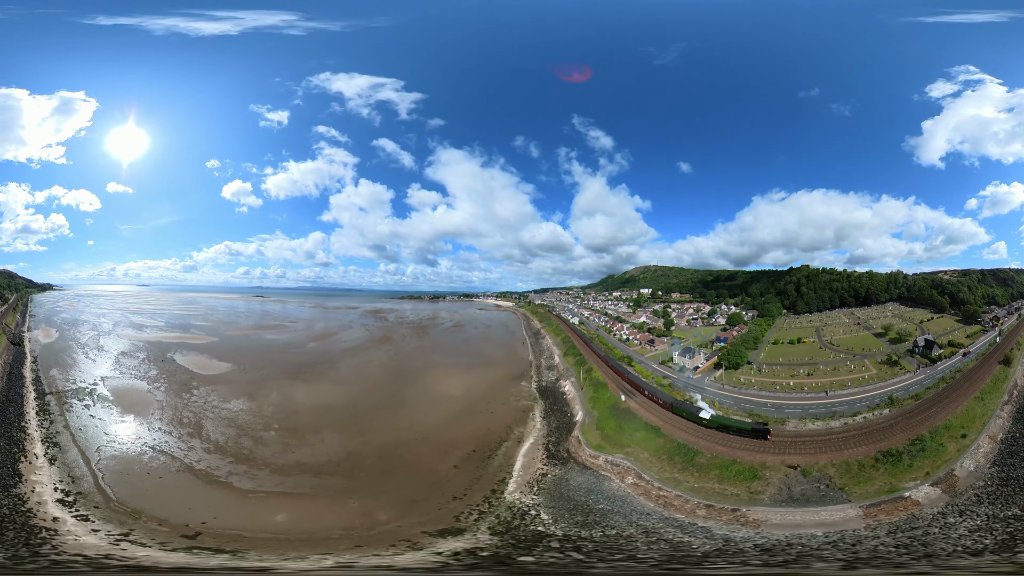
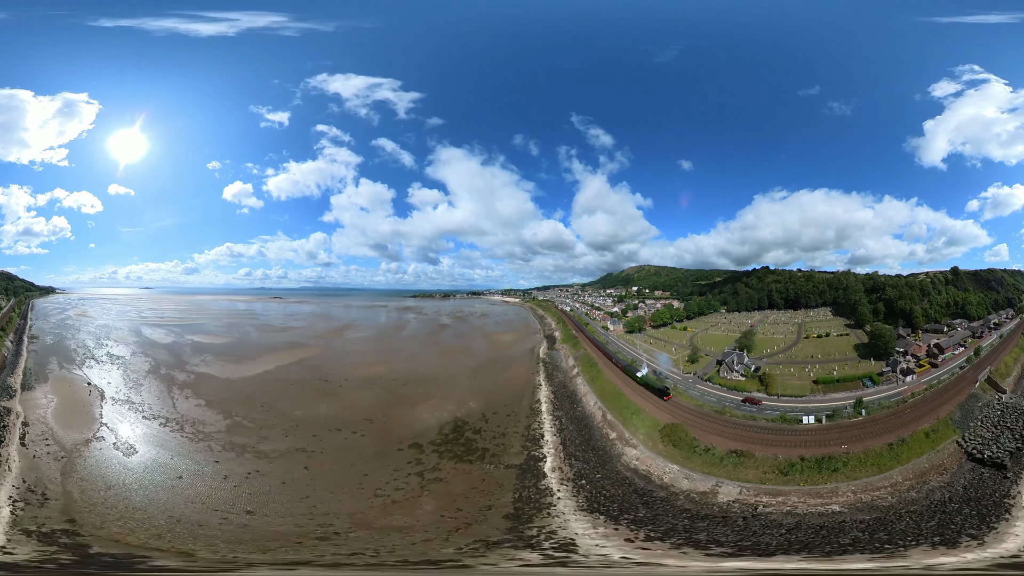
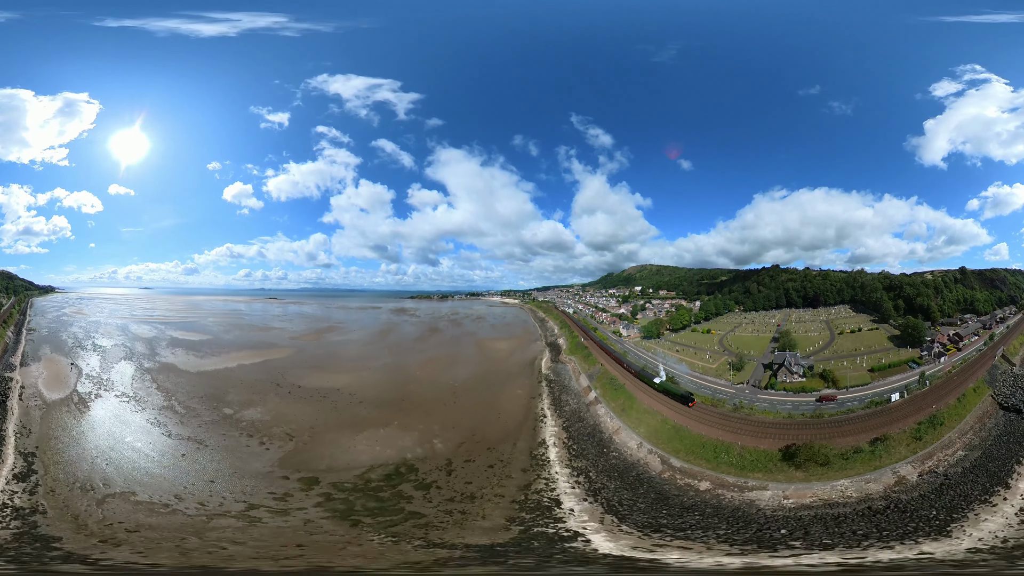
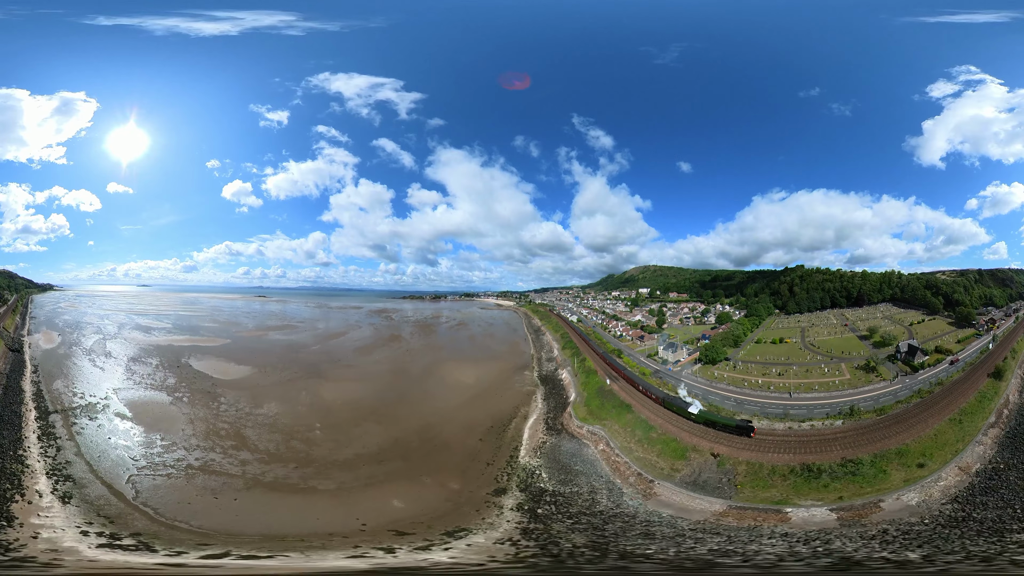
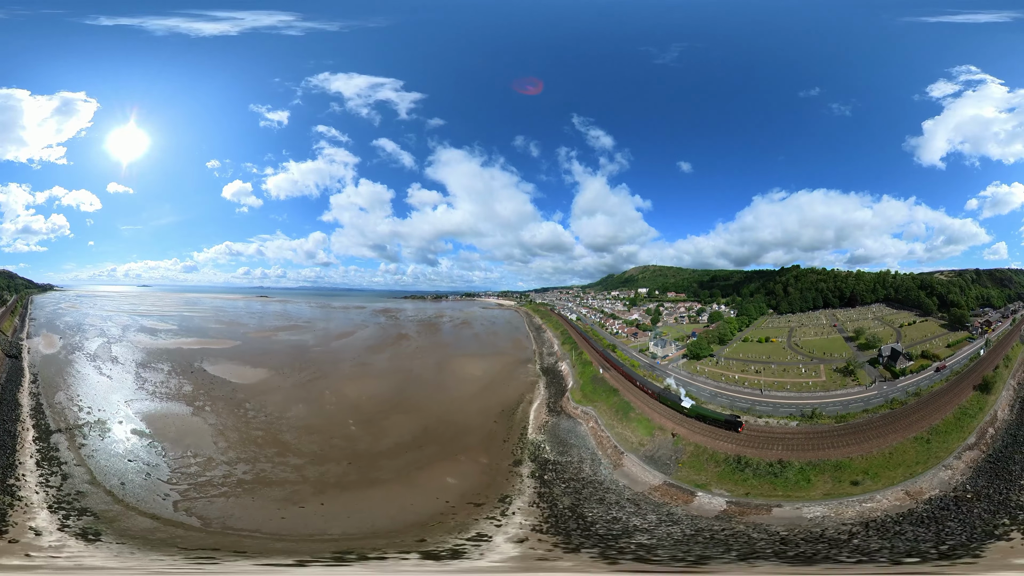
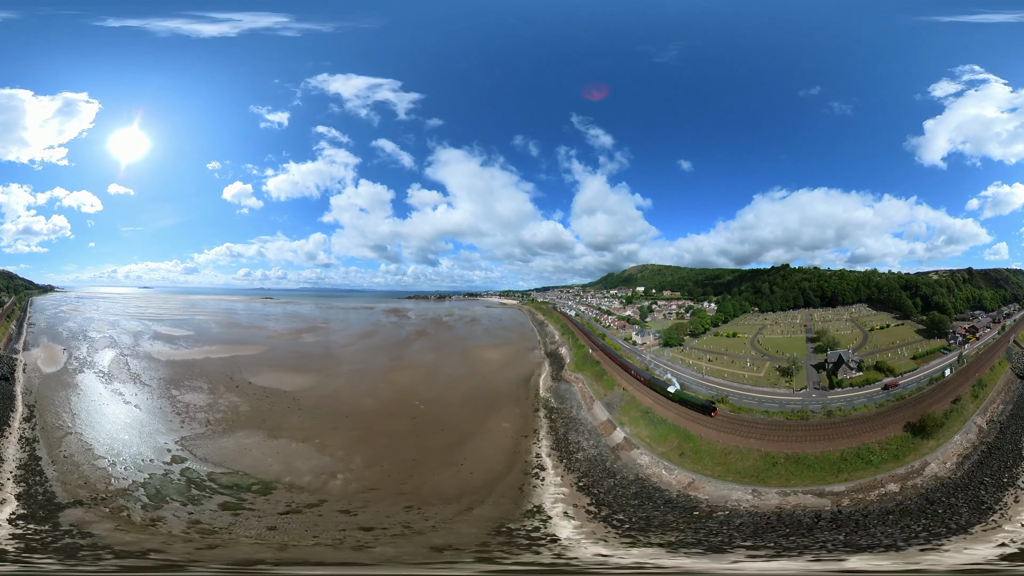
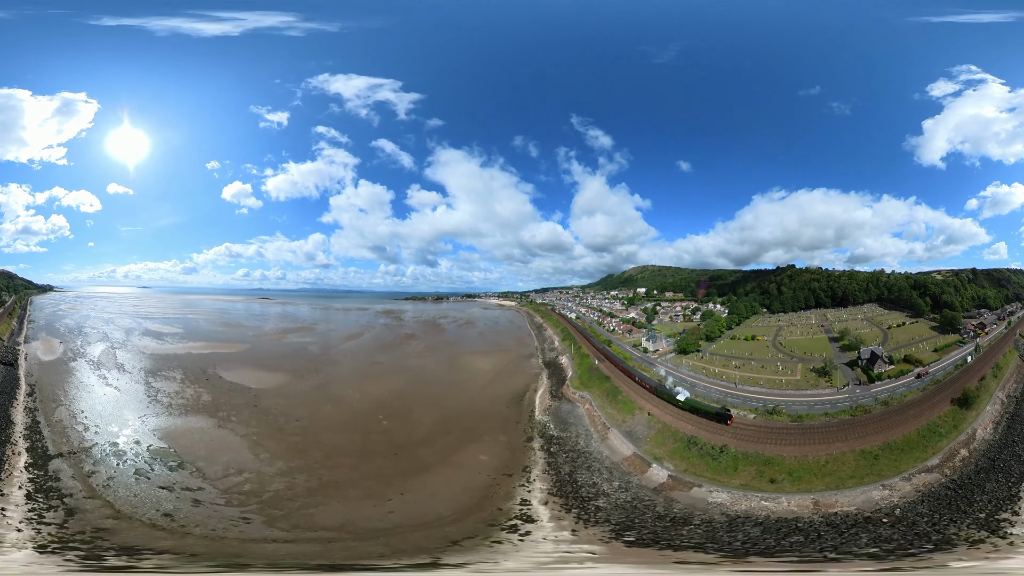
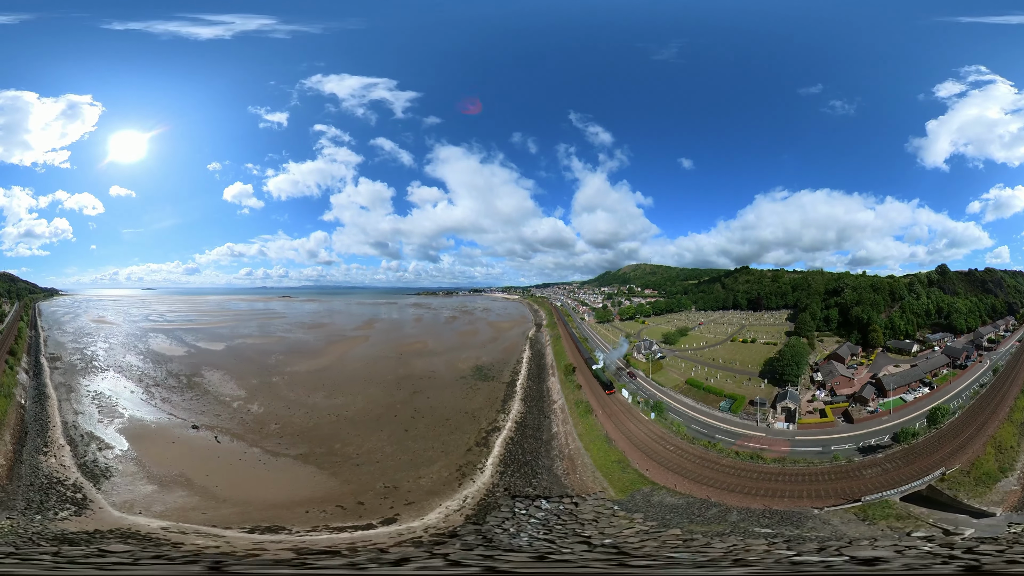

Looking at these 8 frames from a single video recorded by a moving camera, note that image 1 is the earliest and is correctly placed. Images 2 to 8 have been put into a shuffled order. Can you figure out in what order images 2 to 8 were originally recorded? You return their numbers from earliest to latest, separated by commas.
4, 5, 7, 6, 3, 2, 8
